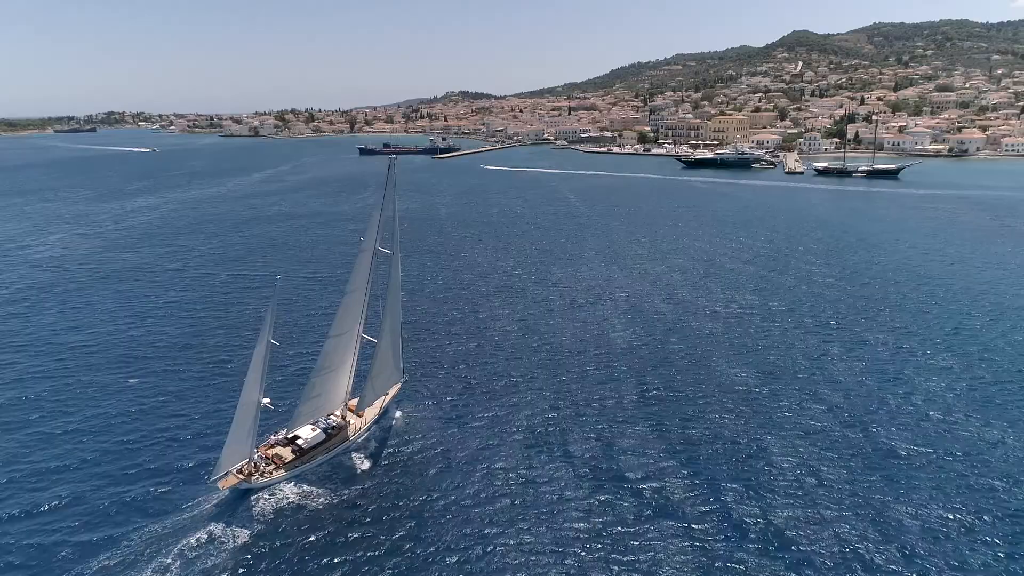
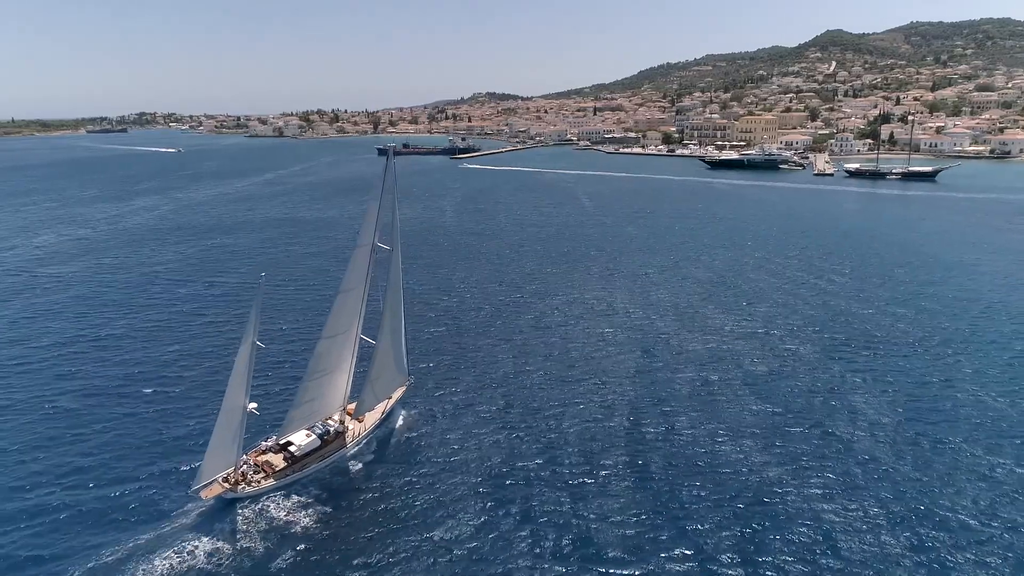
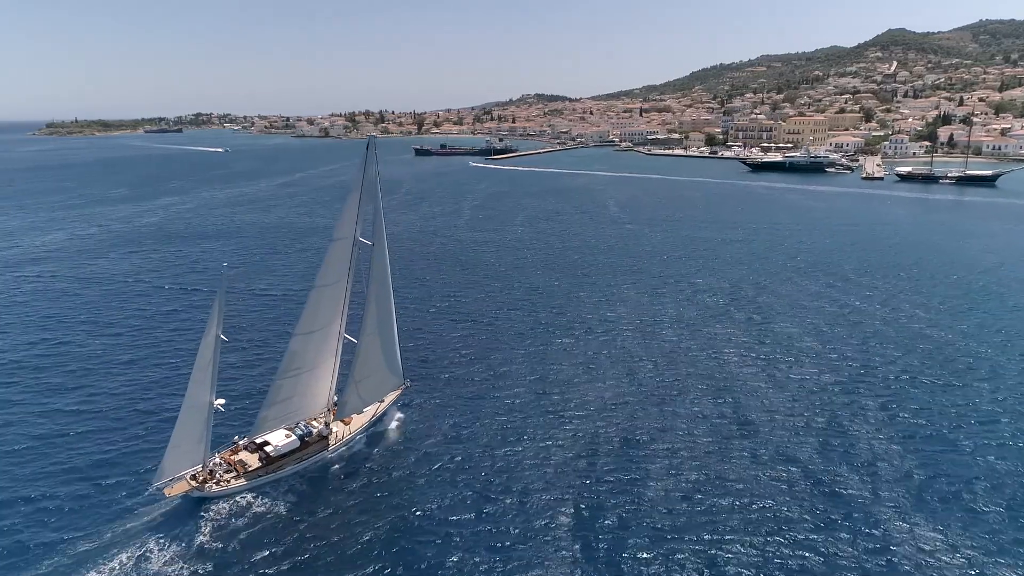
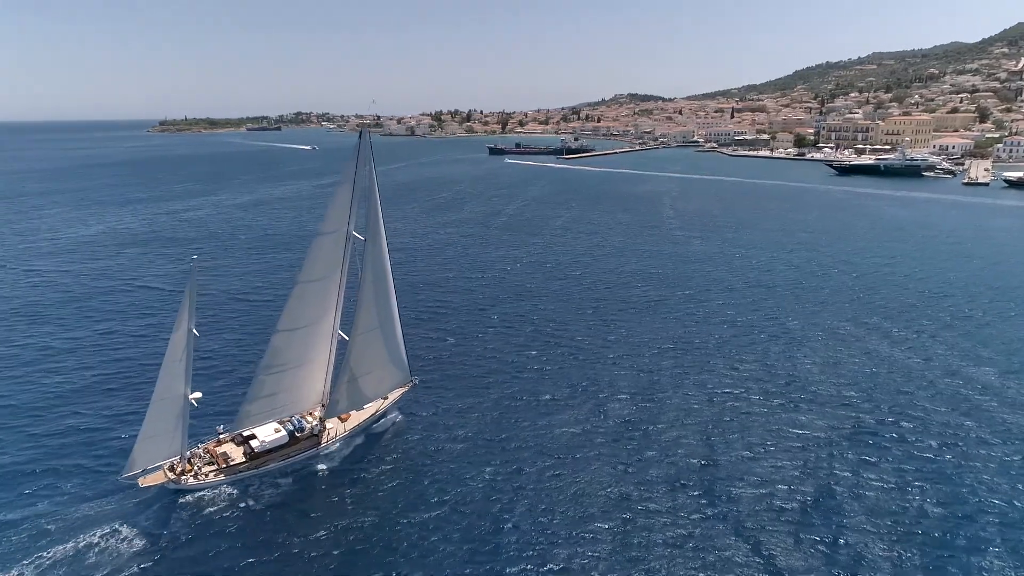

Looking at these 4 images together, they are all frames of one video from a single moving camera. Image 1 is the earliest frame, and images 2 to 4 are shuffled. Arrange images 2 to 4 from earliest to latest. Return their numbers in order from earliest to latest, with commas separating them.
2, 3, 4
